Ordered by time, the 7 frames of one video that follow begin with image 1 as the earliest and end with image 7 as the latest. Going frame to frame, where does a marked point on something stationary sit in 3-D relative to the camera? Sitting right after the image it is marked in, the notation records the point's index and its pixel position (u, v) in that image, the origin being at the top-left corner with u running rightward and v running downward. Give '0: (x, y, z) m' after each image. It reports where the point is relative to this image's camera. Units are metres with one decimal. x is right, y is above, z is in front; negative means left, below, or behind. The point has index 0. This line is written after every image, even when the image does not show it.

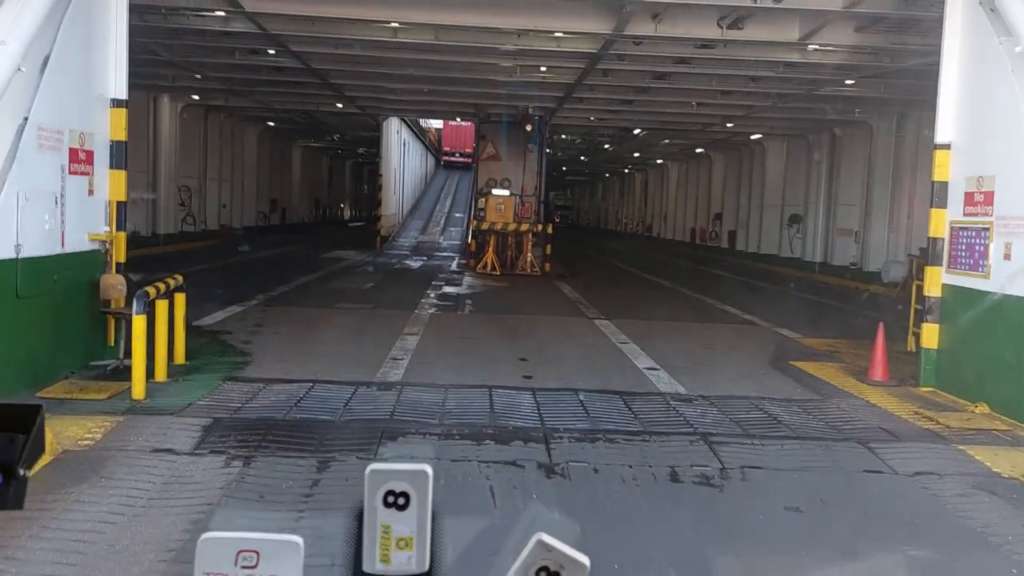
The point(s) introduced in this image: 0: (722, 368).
0: (+2.3, -0.9, +9.3) m
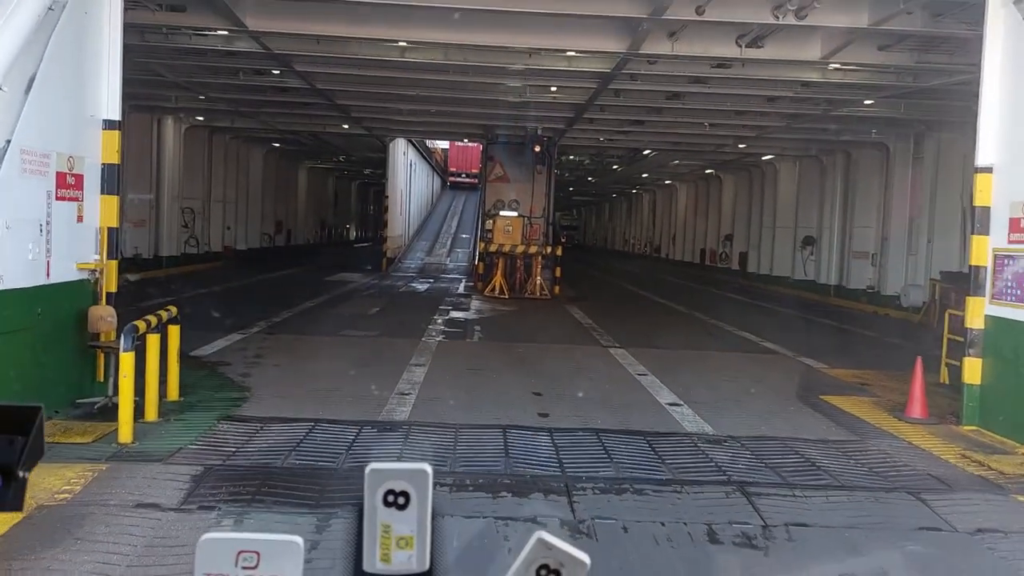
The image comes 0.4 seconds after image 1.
0: (+2.5, -1.2, +8.8) m
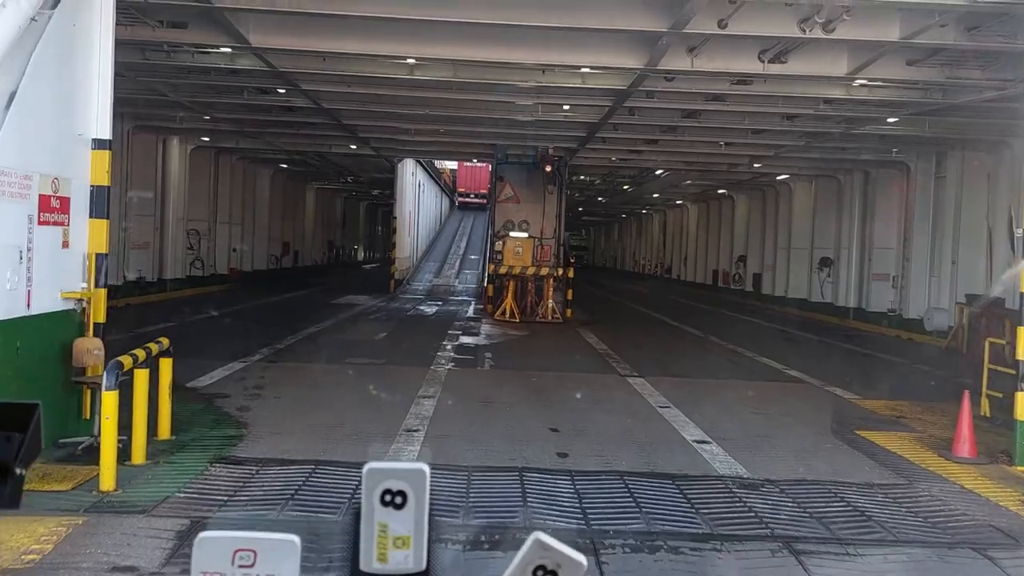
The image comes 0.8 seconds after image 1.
0: (+2.6, -1.5, +8.2) m
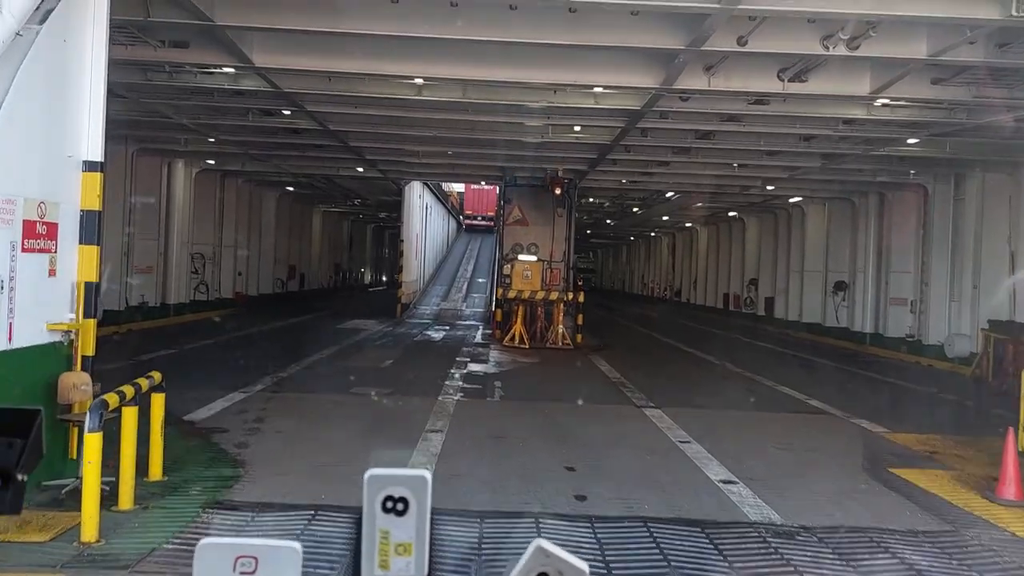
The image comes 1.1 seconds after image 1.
0: (+2.8, -1.8, +7.7) m
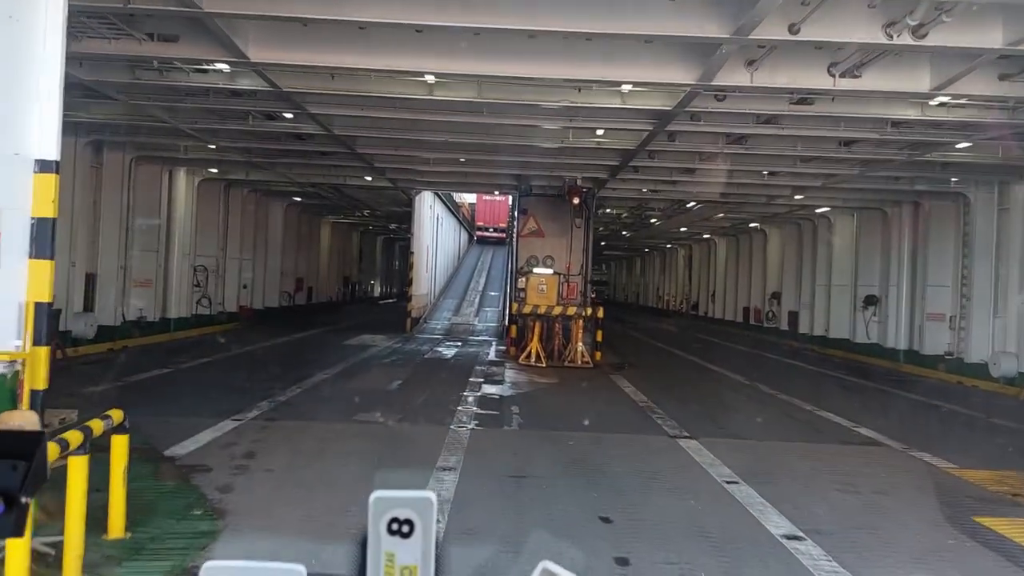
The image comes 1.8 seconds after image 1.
0: (+3.0, -1.9, +6.5) m
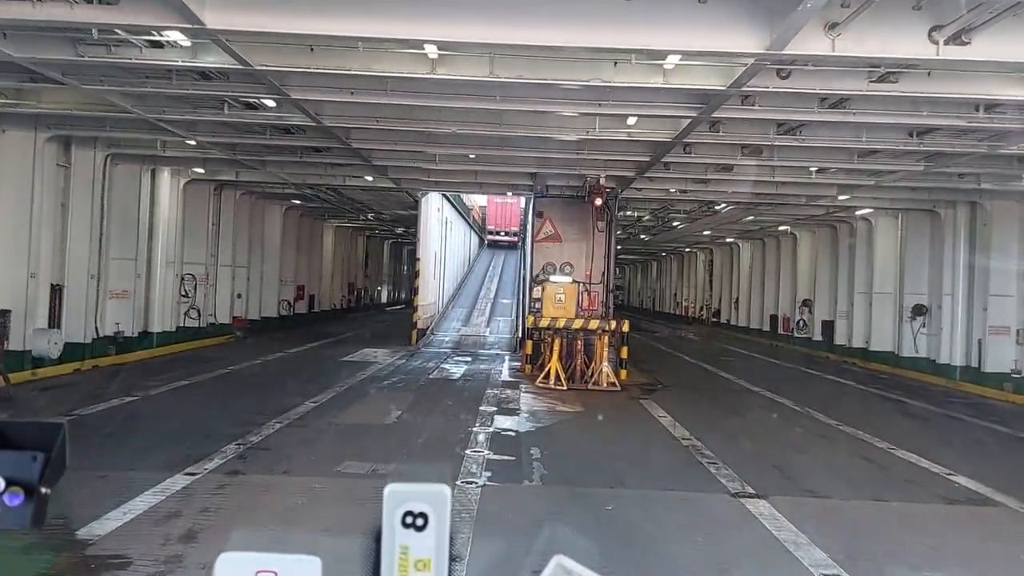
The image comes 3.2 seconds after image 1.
0: (+3.1, -2.1, +4.4) m
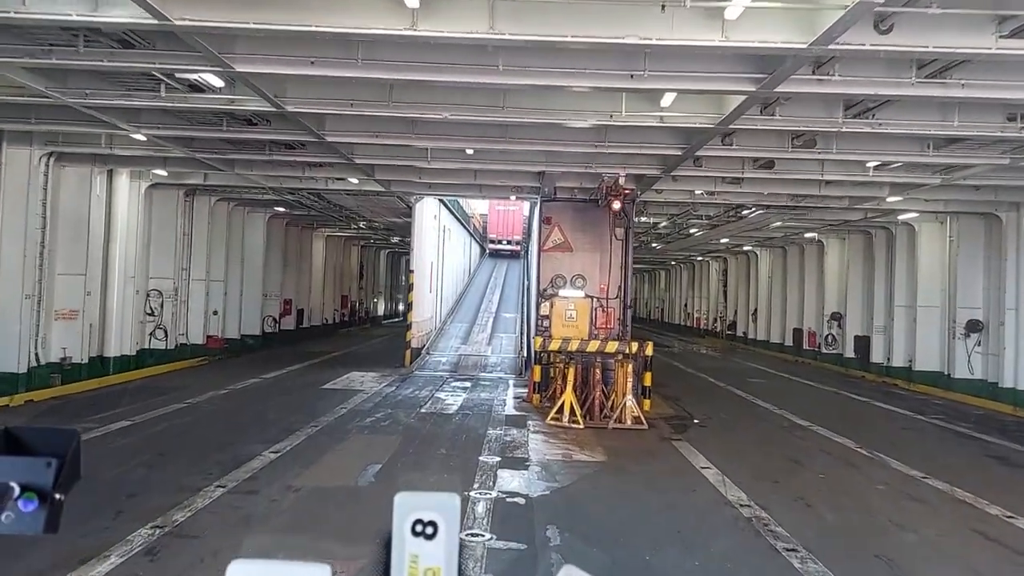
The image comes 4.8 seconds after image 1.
0: (+3.2, -2.3, +1.9) m
